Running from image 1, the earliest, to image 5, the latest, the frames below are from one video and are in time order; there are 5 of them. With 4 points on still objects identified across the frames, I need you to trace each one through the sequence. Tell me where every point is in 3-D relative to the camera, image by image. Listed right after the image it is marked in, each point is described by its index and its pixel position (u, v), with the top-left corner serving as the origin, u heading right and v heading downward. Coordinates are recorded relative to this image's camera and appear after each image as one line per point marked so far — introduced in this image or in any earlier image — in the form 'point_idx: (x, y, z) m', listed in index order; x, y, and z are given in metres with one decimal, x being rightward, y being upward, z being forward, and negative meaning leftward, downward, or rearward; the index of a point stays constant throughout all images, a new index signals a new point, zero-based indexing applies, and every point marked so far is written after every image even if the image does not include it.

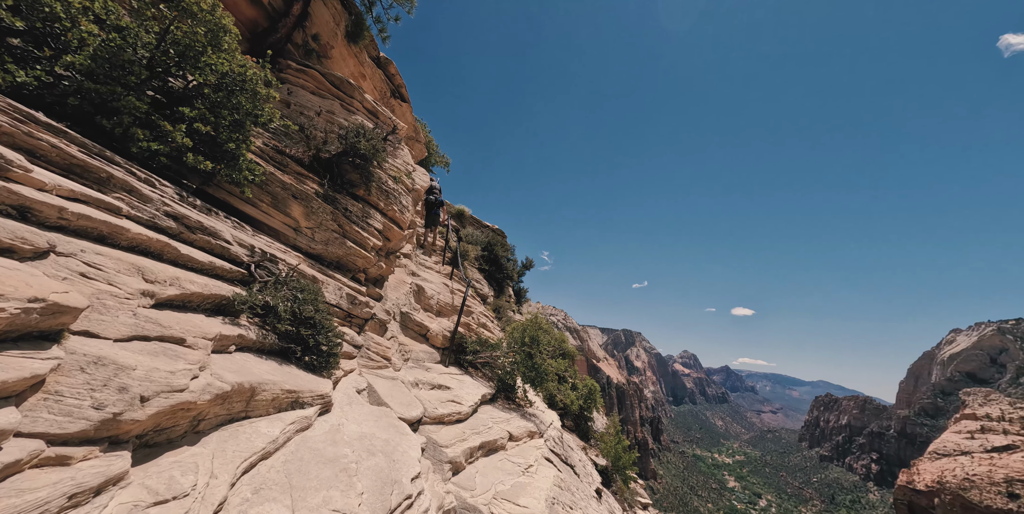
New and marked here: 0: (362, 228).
0: (-6.4, +1.2, +17.0) m
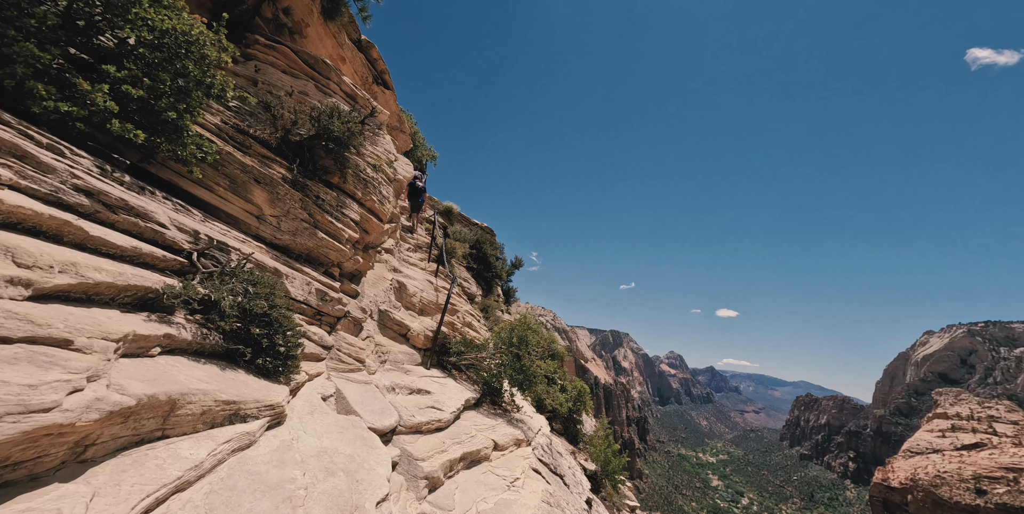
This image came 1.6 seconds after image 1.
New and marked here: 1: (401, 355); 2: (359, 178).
0: (-7.0, +1.5, +15.6) m
1: (-4.6, -4.1, +16.4) m
2: (-6.5, +3.4, +16.9) m
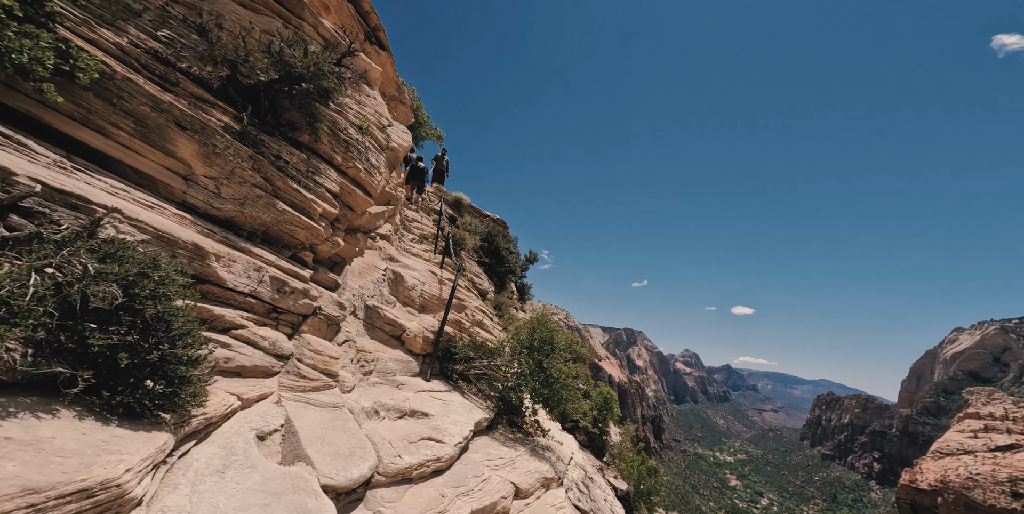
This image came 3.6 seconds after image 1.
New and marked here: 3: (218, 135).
0: (-6.3, +2.1, +12.0) m
1: (-3.9, -3.5, +12.8) m
2: (-5.8, +4.0, +13.2) m
3: (-7.2, +3.0, +9.6) m
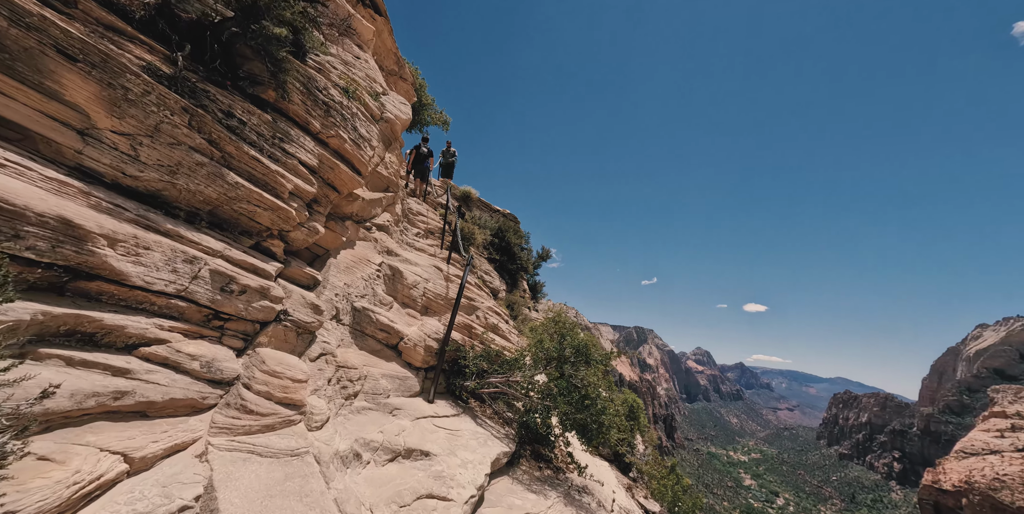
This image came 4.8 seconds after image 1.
0: (-5.7, +2.4, +9.3) m
1: (-3.2, -3.2, +10.0) m
2: (-5.2, +4.2, +10.5) m
3: (-6.7, +3.2, +6.9) m
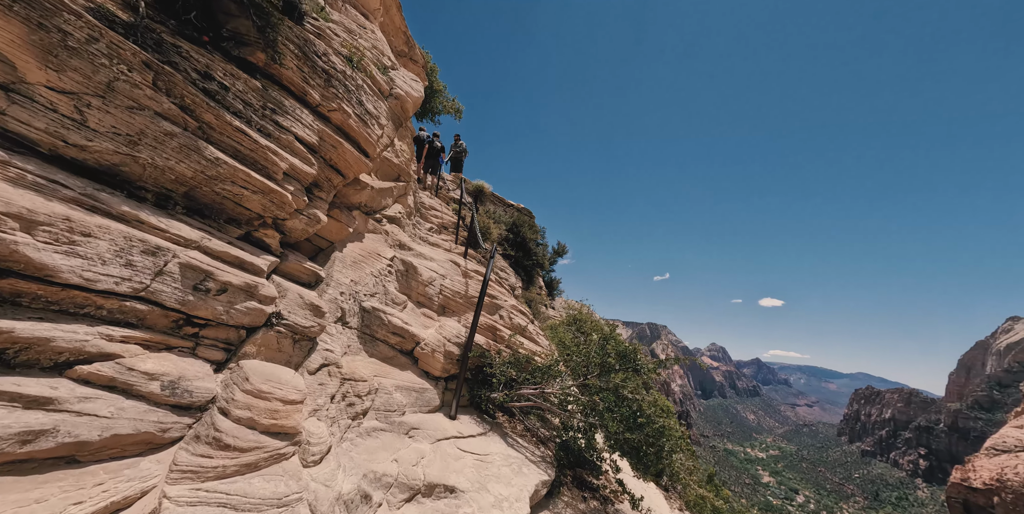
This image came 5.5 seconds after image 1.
0: (-5.0, +2.5, +7.8) m
1: (-2.4, -3.0, +8.5) m
2: (-4.5, +4.4, +9.0) m
3: (-6.0, +3.3, +5.4) m
